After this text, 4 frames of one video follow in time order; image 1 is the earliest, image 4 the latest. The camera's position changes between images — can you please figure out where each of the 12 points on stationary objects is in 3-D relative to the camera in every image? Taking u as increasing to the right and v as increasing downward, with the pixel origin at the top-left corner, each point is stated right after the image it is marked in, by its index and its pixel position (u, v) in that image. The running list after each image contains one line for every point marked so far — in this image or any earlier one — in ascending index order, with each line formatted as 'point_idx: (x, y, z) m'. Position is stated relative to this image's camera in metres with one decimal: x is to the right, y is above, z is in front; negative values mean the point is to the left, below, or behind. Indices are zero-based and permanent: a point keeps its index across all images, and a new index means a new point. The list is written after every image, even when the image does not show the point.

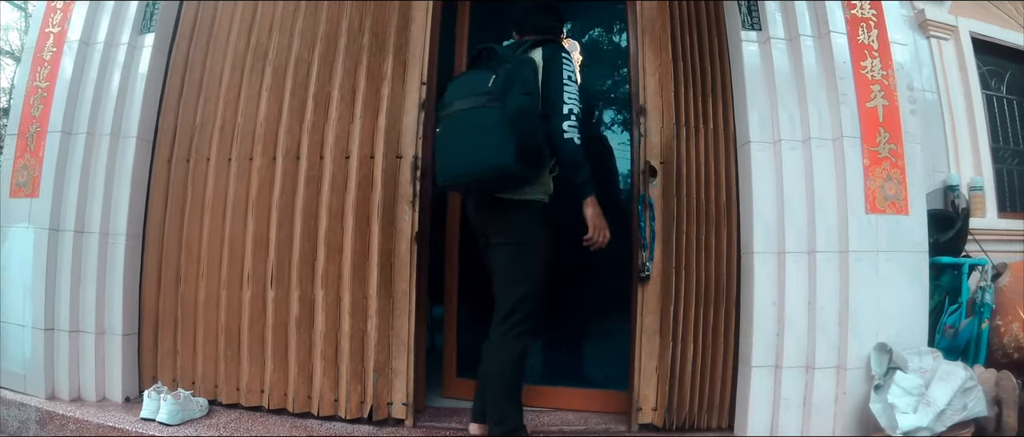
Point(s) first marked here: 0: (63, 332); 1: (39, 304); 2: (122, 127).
0: (-2.0, -0.5, +2.3) m
1: (-2.1, -0.4, +2.3) m
2: (-1.8, +0.4, +2.4) m
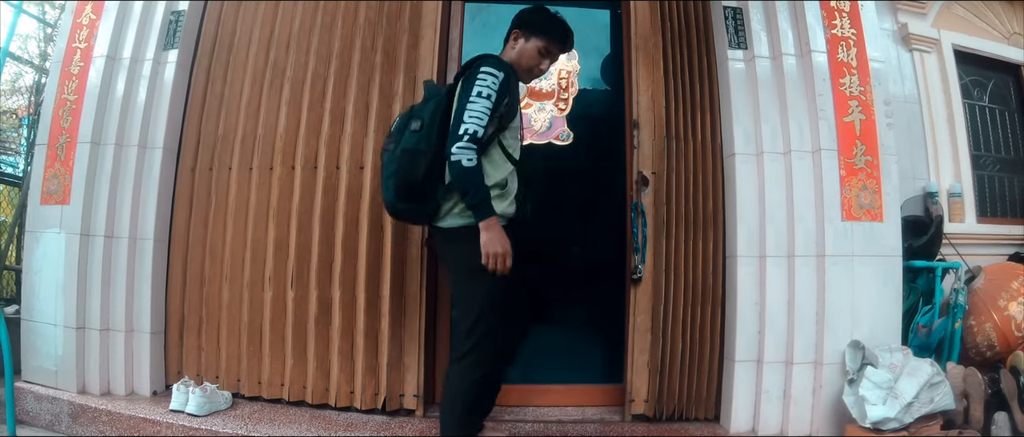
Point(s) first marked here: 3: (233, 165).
0: (-2.0, -0.5, +2.4) m
1: (-2.1, -0.4, +2.4) m
2: (-1.8, +0.4, +2.5) m
3: (-1.4, +0.3, +2.5) m
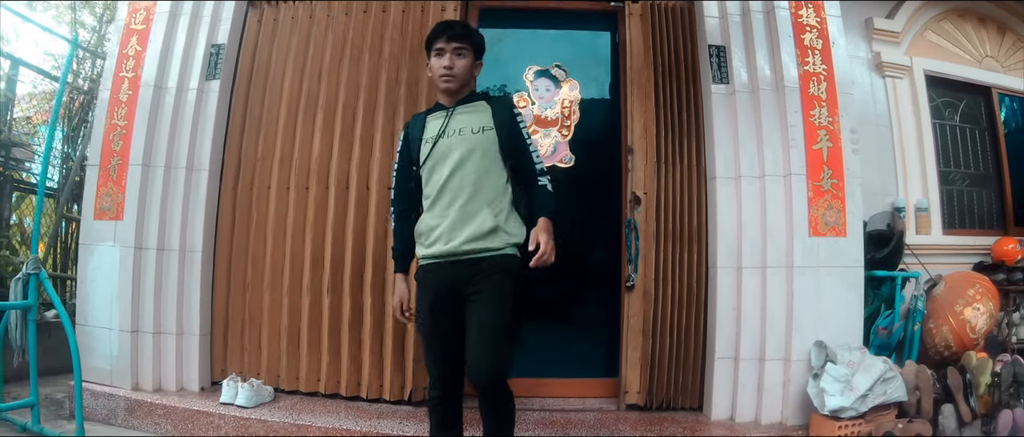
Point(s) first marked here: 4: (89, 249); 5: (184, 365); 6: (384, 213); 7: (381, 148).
0: (-1.9, -0.6, +2.7) m
1: (-2.1, -0.5, +2.7) m
2: (-1.8, +0.3, +2.8) m
3: (-1.3, +0.2, +2.8) m
4: (-2.3, -0.2, +2.8) m
5: (-1.8, -0.8, +2.7) m
6: (-0.7, 0.0, +2.6) m
7: (-0.7, +0.4, +2.7) m
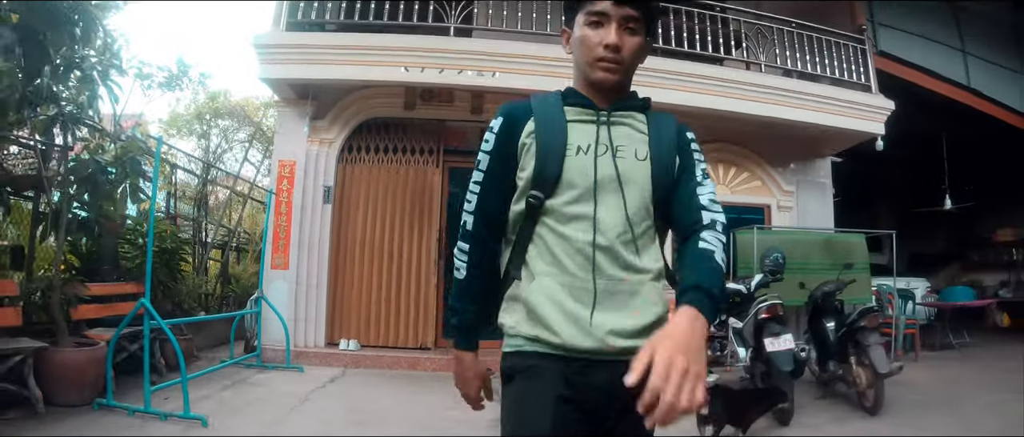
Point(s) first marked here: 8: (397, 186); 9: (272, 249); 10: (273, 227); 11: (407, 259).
0: (-2.5, -1.2, +6.0) m
1: (-2.6, -1.1, +6.0) m
2: (-2.3, -0.3, +6.1) m
3: (-1.9, -0.4, +6.1) m
4: (-2.9, -0.8, +6.1) m
5: (-2.3, -1.4, +6.0) m
6: (-1.2, -0.6, +6.0) m
7: (-1.2, -0.3, +6.1) m
8: (-1.4, +0.4, +6.3) m
9: (-2.9, -0.4, +6.1) m
10: (-2.9, -0.1, +6.2) m
11: (-1.2, -0.5, +6.0) m
